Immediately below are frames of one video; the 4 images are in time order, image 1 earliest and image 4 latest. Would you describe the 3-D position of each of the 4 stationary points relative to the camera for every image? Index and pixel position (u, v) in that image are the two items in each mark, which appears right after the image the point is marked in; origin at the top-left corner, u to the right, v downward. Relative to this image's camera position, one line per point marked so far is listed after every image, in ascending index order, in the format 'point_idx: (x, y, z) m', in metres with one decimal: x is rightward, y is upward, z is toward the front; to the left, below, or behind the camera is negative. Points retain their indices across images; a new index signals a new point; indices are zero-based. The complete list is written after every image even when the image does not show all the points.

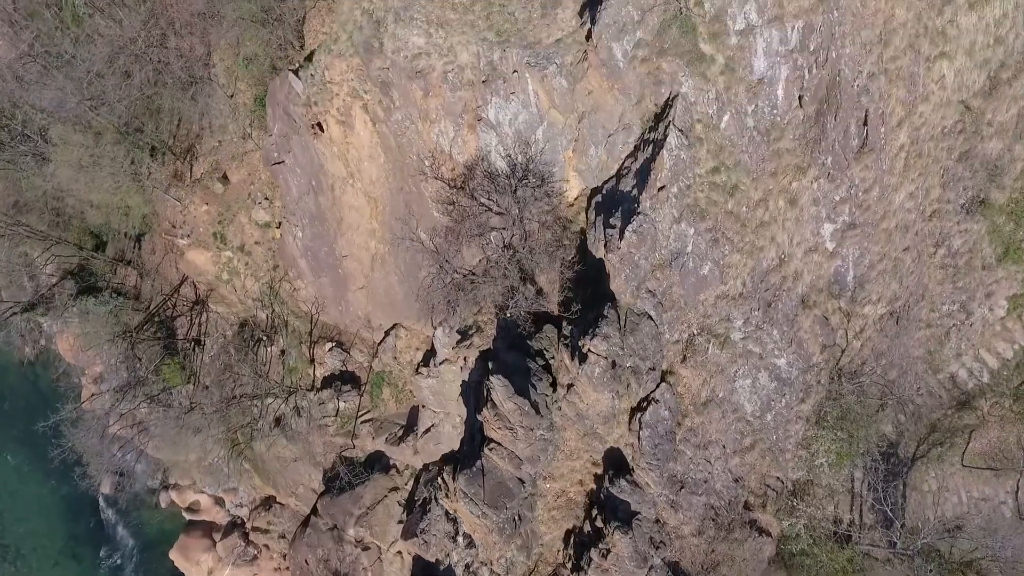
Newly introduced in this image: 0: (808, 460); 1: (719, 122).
0: (+6.4, -3.7, +13.8) m
1: (+3.3, +2.6, +10.1) m
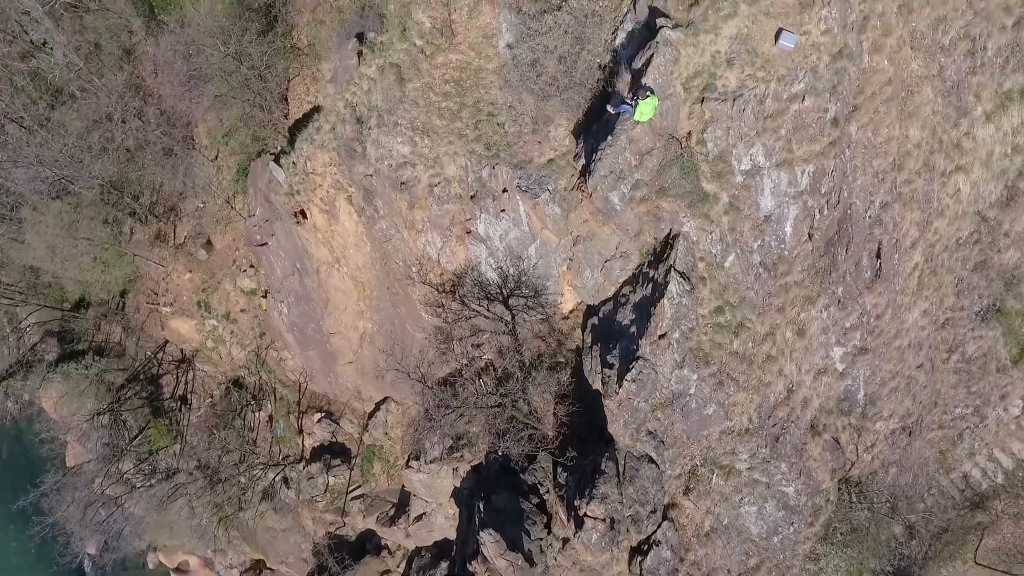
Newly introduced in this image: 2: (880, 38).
0: (+6.3, -5.9, +13.1) m
1: (+3.1, +0.4, +9.5) m
2: (+5.3, +3.6, +9.2) m
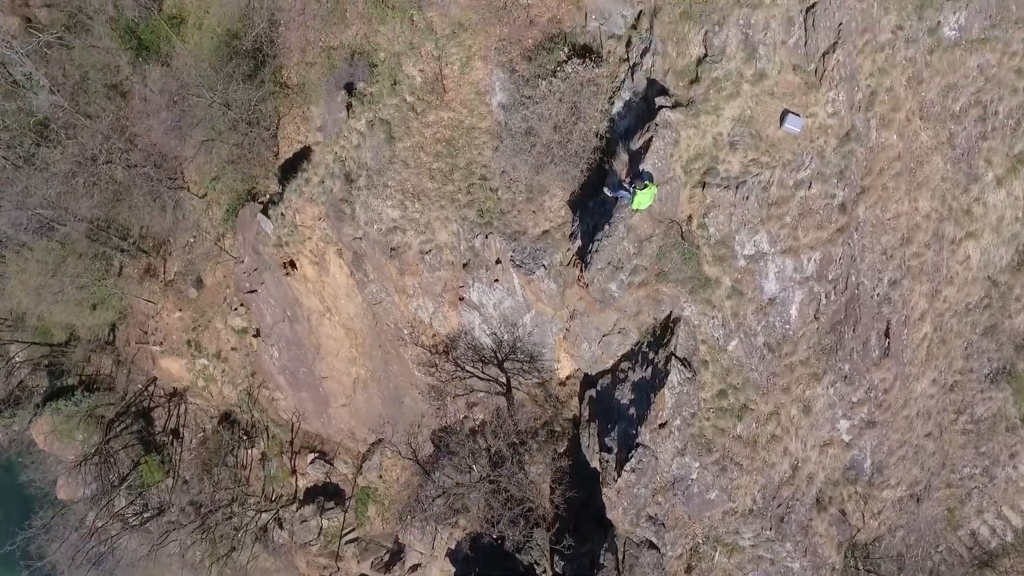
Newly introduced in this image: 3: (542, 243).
0: (+6.2, -7.1, +12.8) m
1: (+3.1, -0.8, +9.1) m
2: (+5.2, +2.4, +8.8) m
3: (+0.5, +0.7, +10.1) m
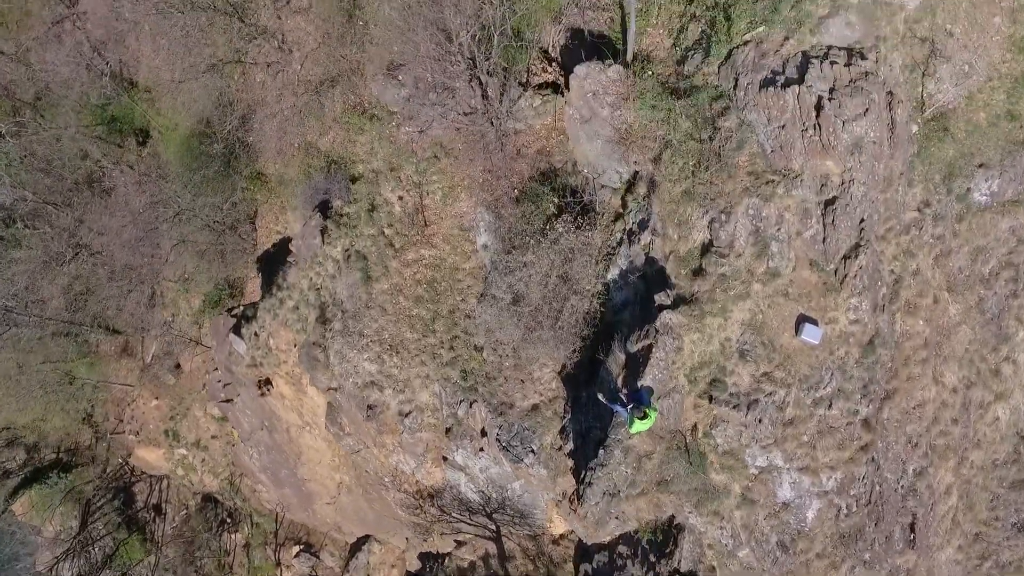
0: (+6.1, -9.6, +11.9) m
1: (+2.9, -3.4, +8.2) m
2: (+5.0, -0.1, +7.9) m
3: (+0.3, -1.9, +9.2) m
